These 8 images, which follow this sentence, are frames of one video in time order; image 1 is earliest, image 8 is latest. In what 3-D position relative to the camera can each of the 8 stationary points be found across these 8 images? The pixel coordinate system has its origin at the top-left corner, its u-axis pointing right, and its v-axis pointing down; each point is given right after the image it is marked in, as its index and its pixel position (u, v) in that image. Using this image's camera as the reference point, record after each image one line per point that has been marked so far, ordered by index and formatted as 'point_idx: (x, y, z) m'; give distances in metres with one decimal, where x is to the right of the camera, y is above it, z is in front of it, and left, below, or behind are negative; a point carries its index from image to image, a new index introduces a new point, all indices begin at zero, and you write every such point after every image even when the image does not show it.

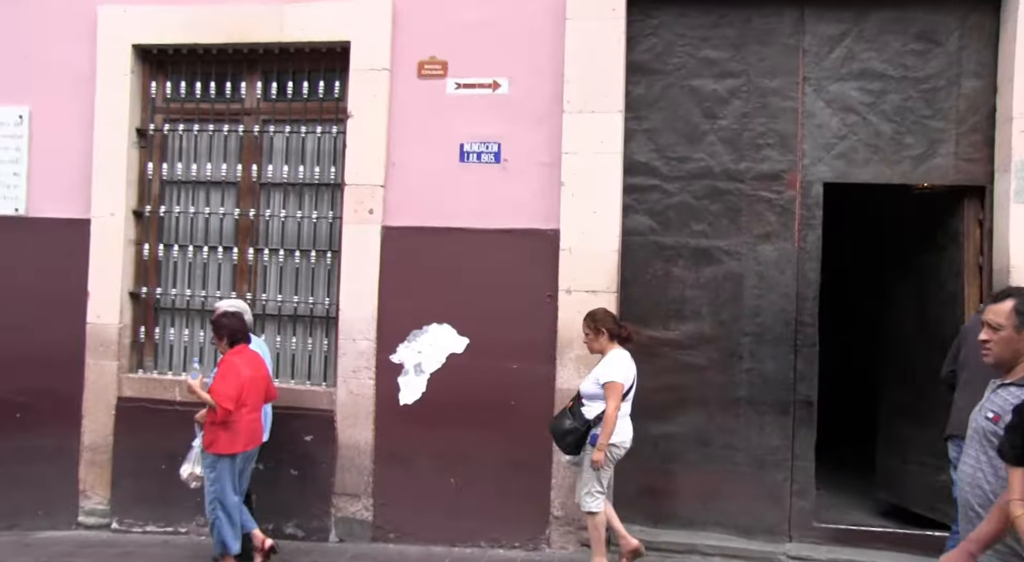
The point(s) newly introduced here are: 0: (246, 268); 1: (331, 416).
0: (-2.9, +0.2, +8.0) m
1: (-2.0, -1.5, +7.8) m
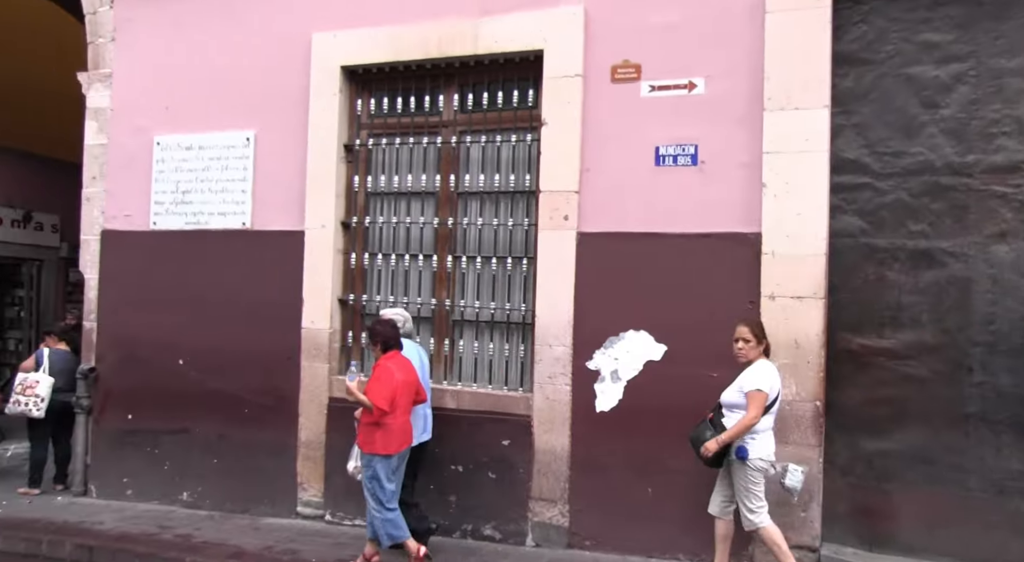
0: (-0.7, +0.1, +8.3) m
1: (+0.2, -1.5, +7.9) m
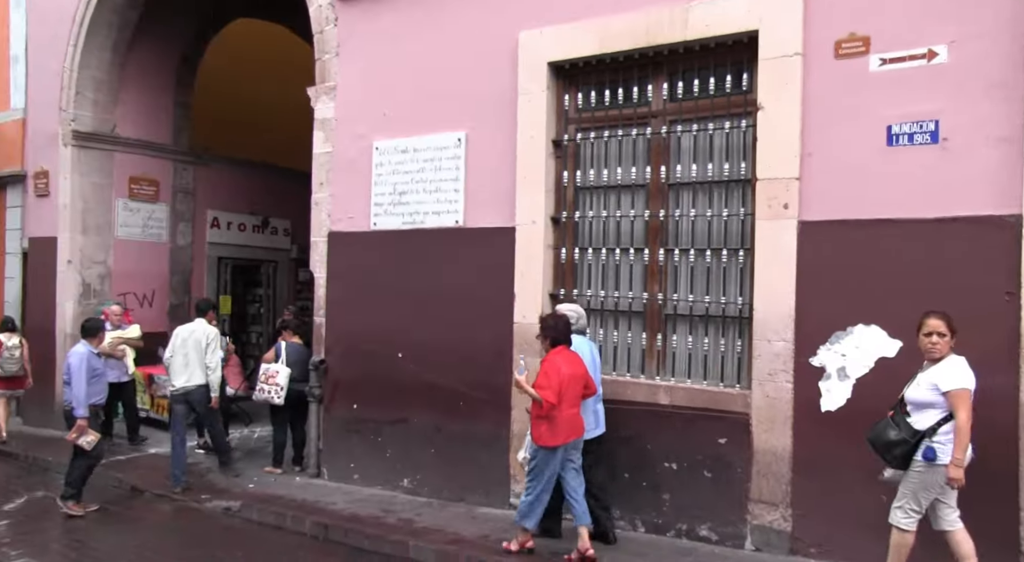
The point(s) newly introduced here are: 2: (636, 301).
0: (+1.6, +0.1, +8.1) m
1: (+2.4, -1.4, +7.5) m
2: (+1.4, -0.2, +8.2) m
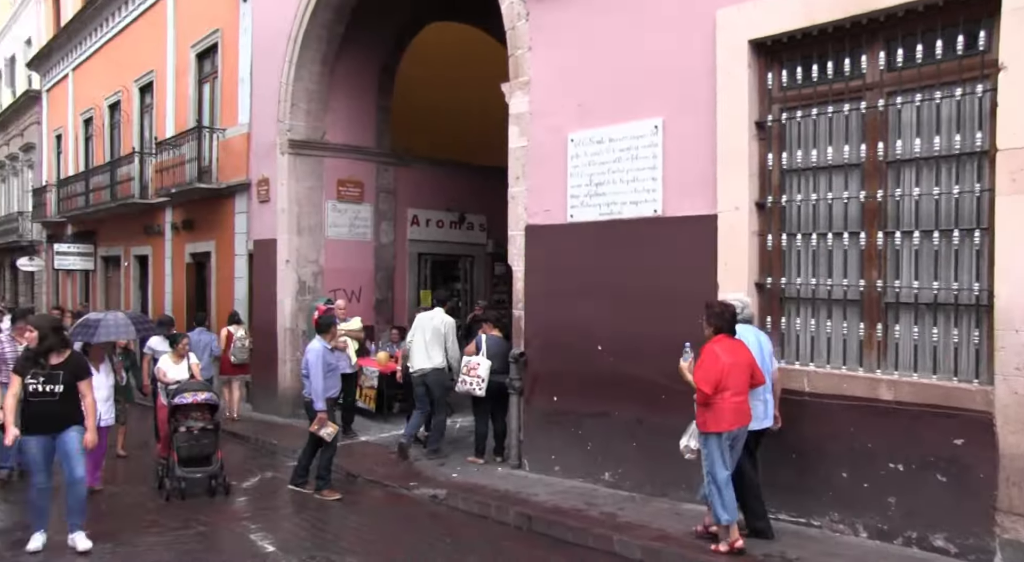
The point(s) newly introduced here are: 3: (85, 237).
0: (+3.8, +0.3, +7.5) m
1: (+4.5, -1.3, +6.8) m
2: (+3.6, -0.1, +7.6) m
3: (-9.3, +1.0, +15.8) m
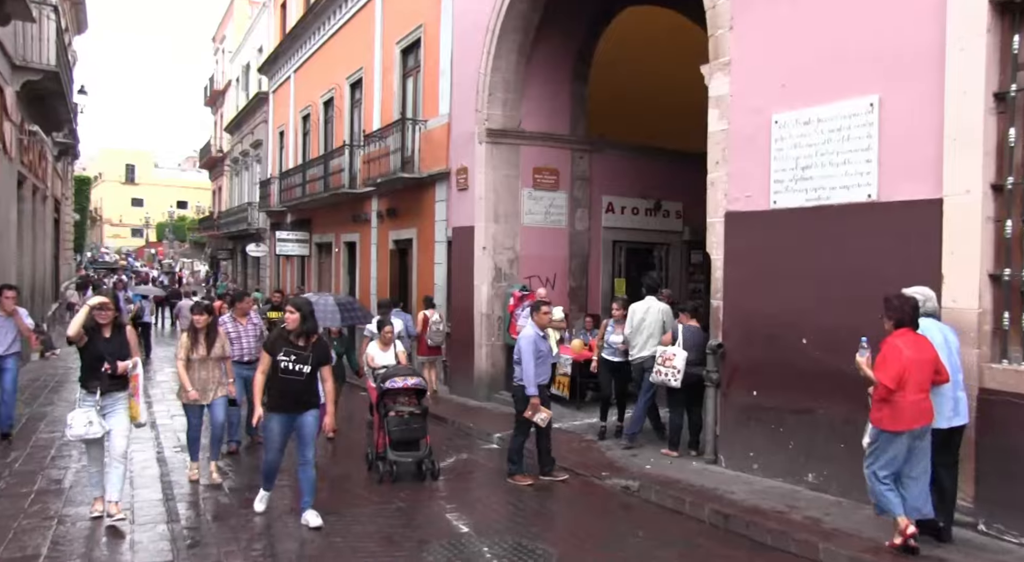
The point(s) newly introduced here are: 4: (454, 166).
0: (+5.7, +0.3, +6.4) m
1: (+6.2, -1.3, +5.5) m
2: (+5.5, 0.0, +6.6) m
3: (-5.1, +1.4, +17.5) m
4: (-0.7, +1.5, +9.4) m
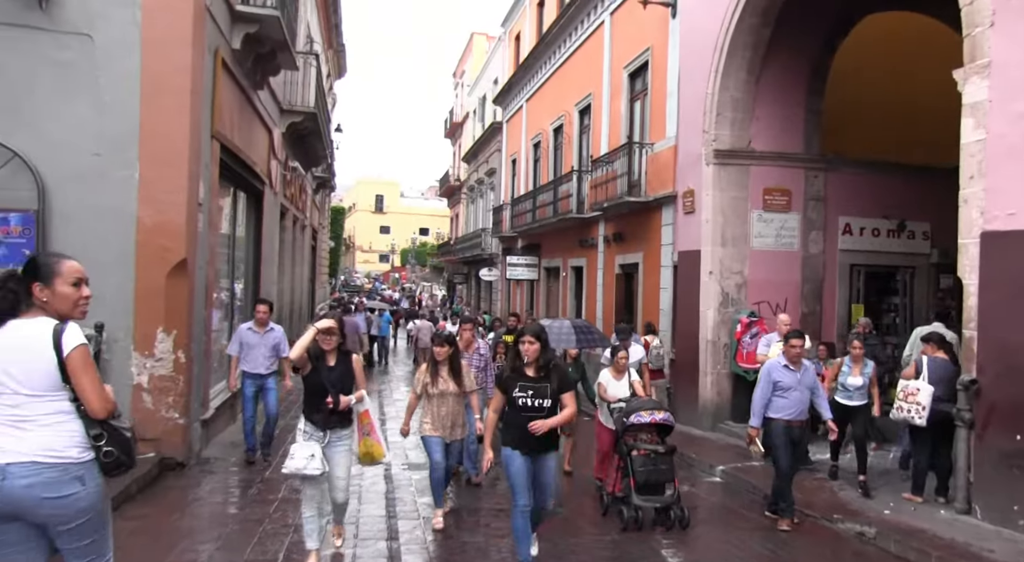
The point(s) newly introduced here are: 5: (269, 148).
0: (+7.4, +0.1, +4.5) m
1: (+7.6, -1.5, +3.5) m
2: (+7.3, -0.3, +4.8) m
3: (+0.5, +0.9, +18.4) m
4: (+2.2, +1.2, +9.4) m
5: (-3.9, +2.1, +11.7) m
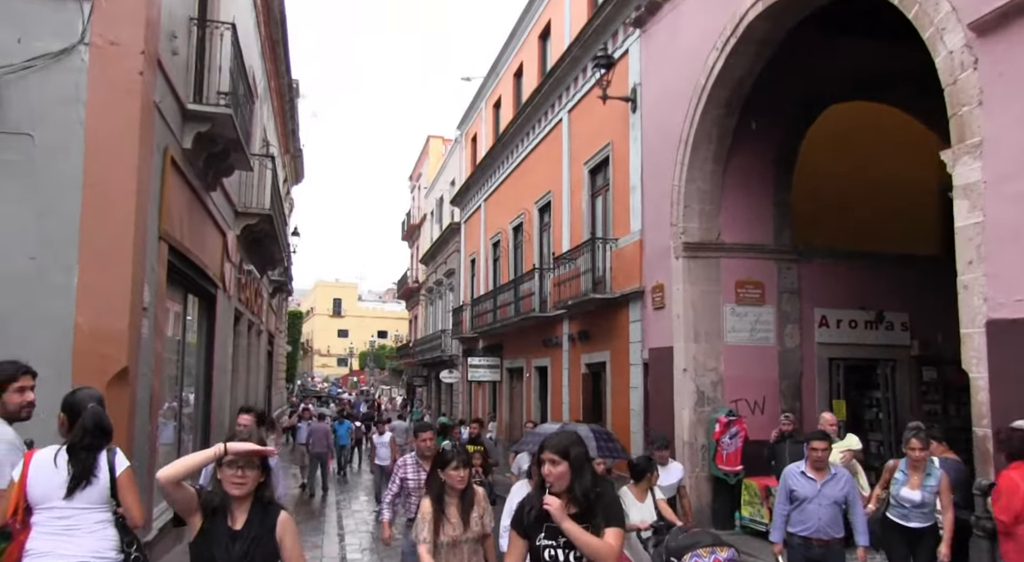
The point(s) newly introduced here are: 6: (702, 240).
0: (+7.2, -0.4, +4.4) m
1: (+7.5, -1.8, +3.2) m
2: (+7.1, -0.8, +4.6) m
3: (-0.5, -1.6, +17.8) m
4: (+1.7, 0.0, +9.0) m
5: (-4.5, +0.5, +11.1) m
6: (+2.1, +0.5, +8.2) m
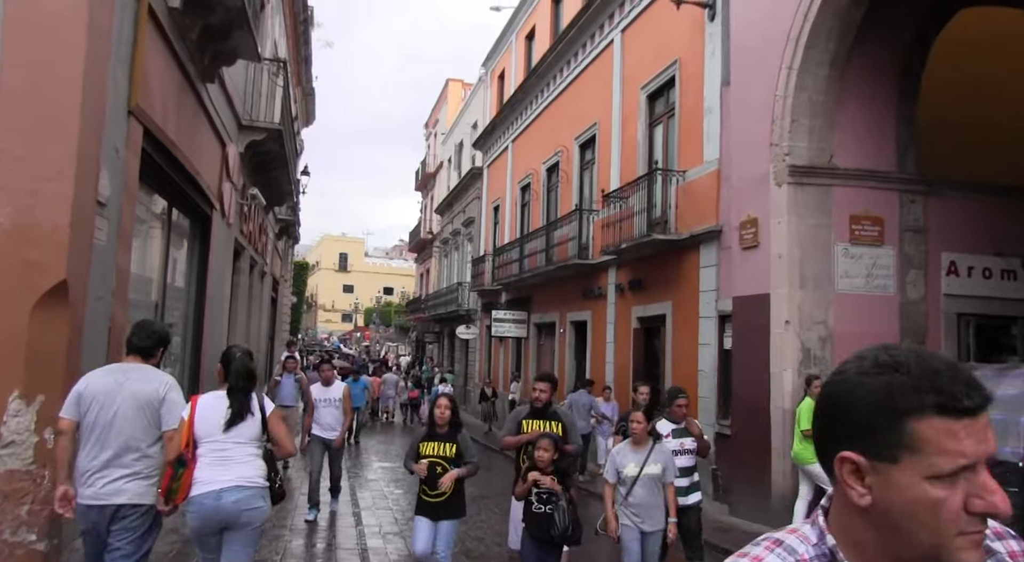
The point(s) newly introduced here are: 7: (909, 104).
0: (+7.7, -0.1, +3.0) m
1: (+8.0, -1.6, +1.8) m
2: (+7.6, -0.5, +3.1) m
3: (+0.1, -0.4, +16.5) m
4: (+2.3, +0.6, +7.6) m
5: (-3.9, +1.4, +9.7) m
6: (+2.7, +1.1, +6.8) m
7: (+3.8, +1.7, +7.0) m
